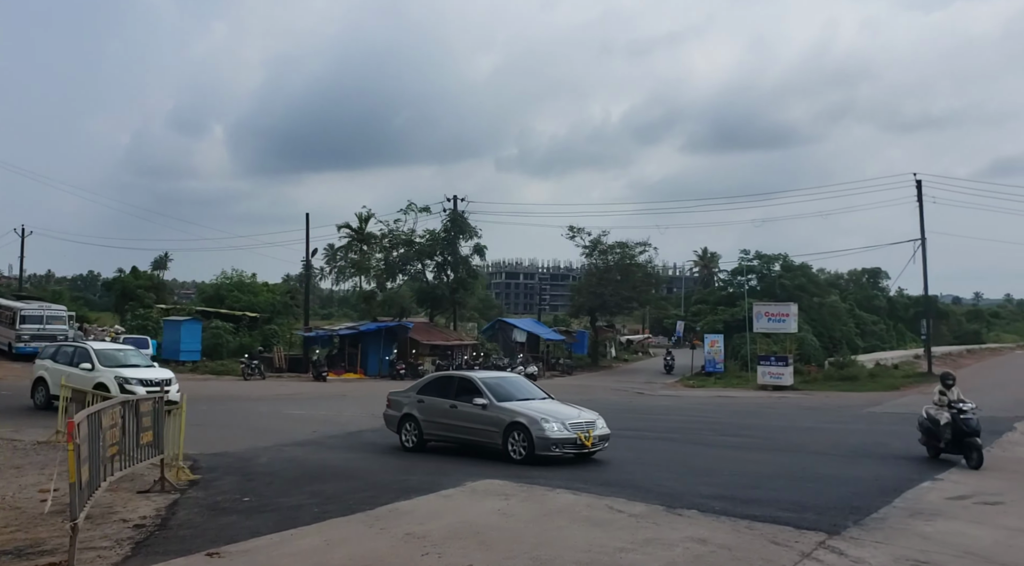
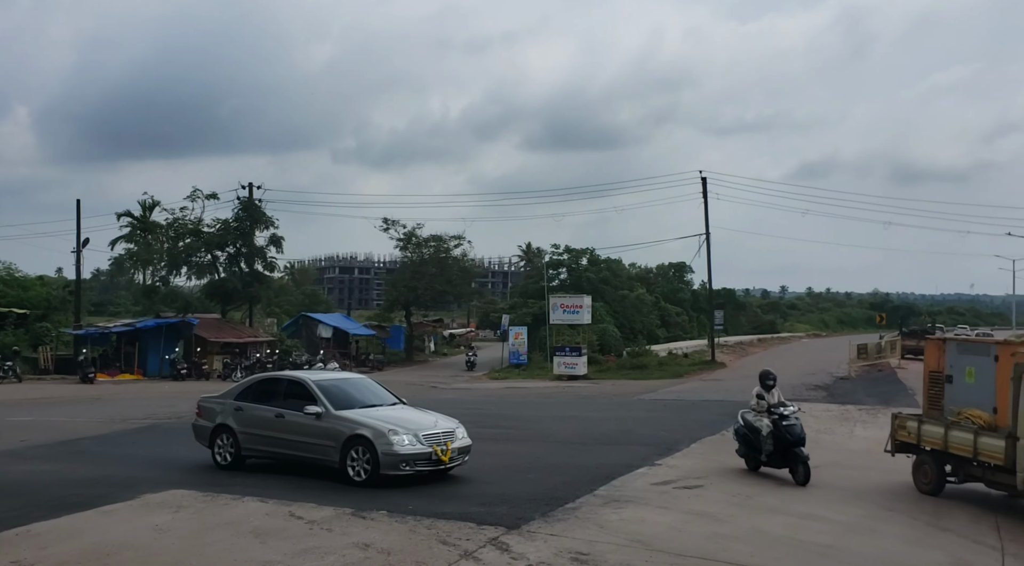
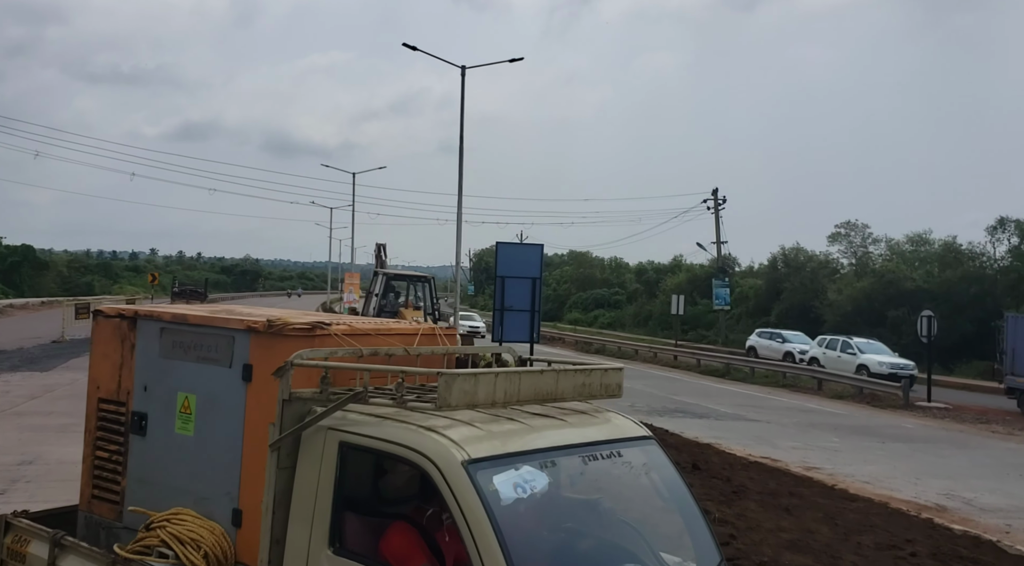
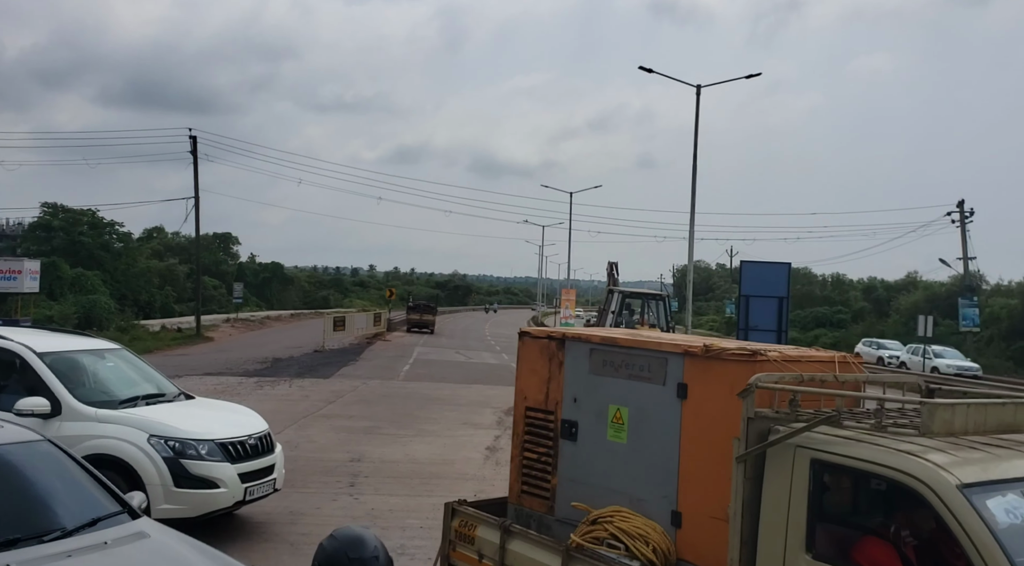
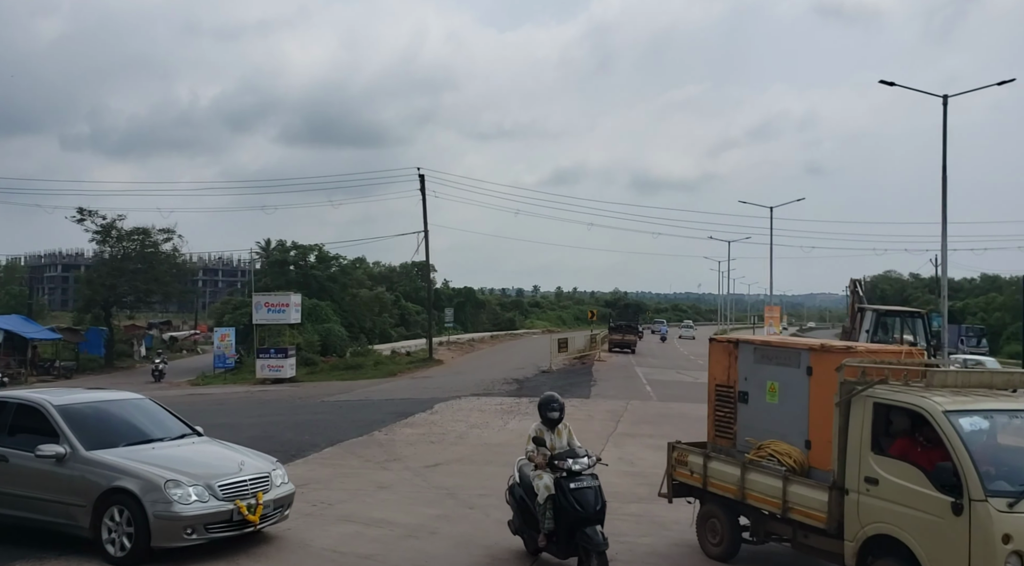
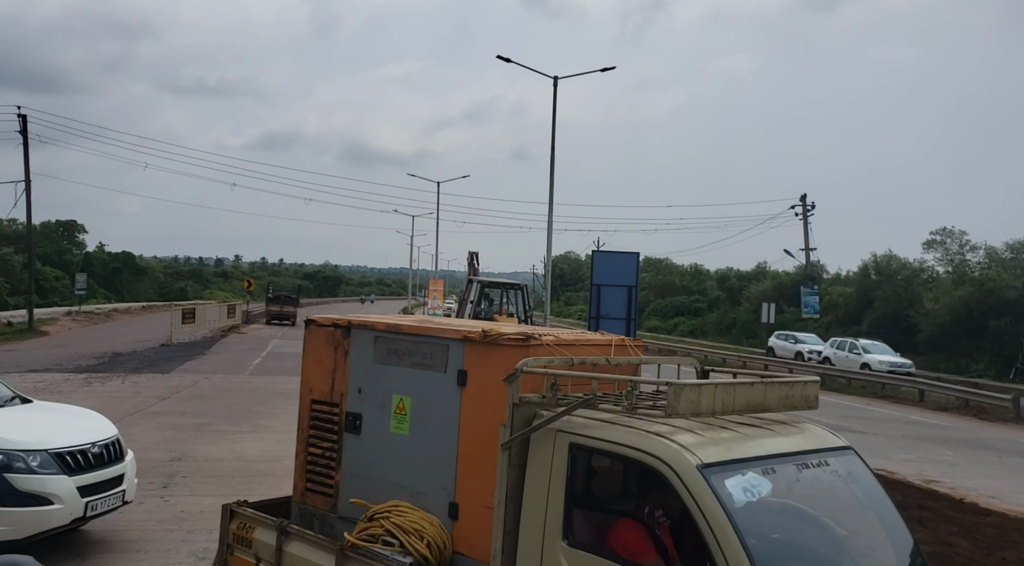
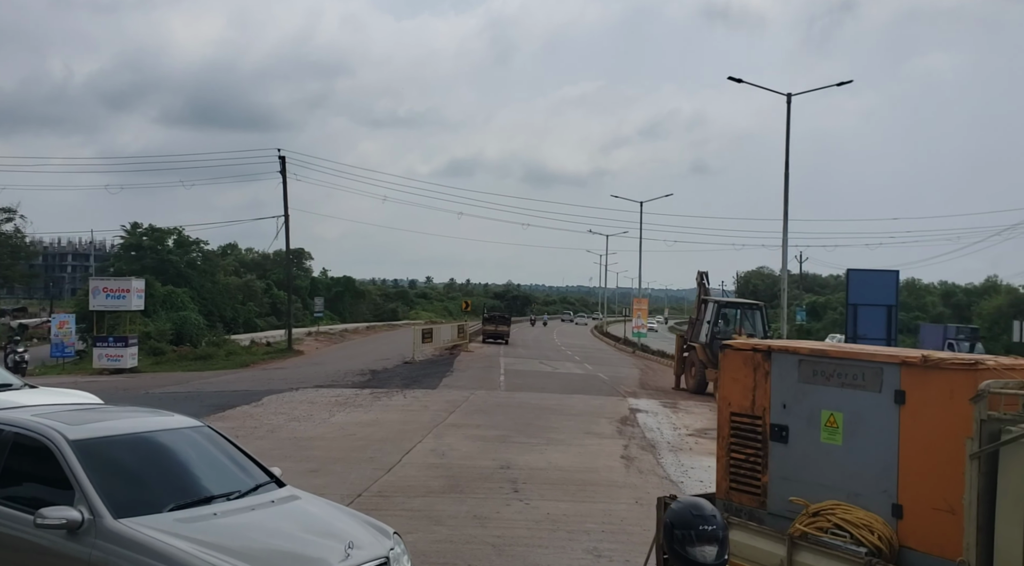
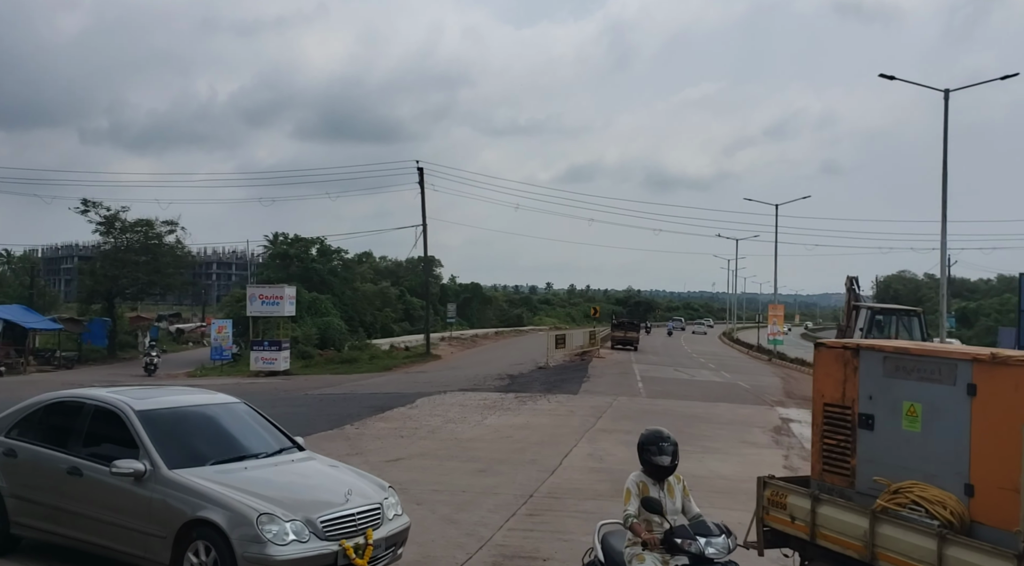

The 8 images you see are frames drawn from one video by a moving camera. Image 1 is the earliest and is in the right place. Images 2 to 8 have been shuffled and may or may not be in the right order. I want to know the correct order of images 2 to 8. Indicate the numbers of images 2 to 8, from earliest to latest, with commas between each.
2, 5, 8, 7, 4, 6, 3
